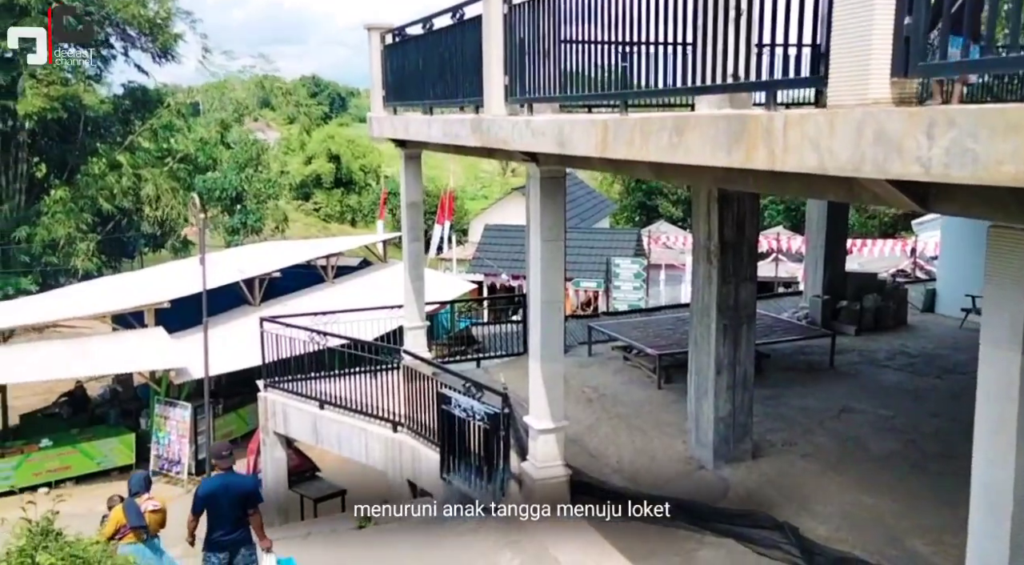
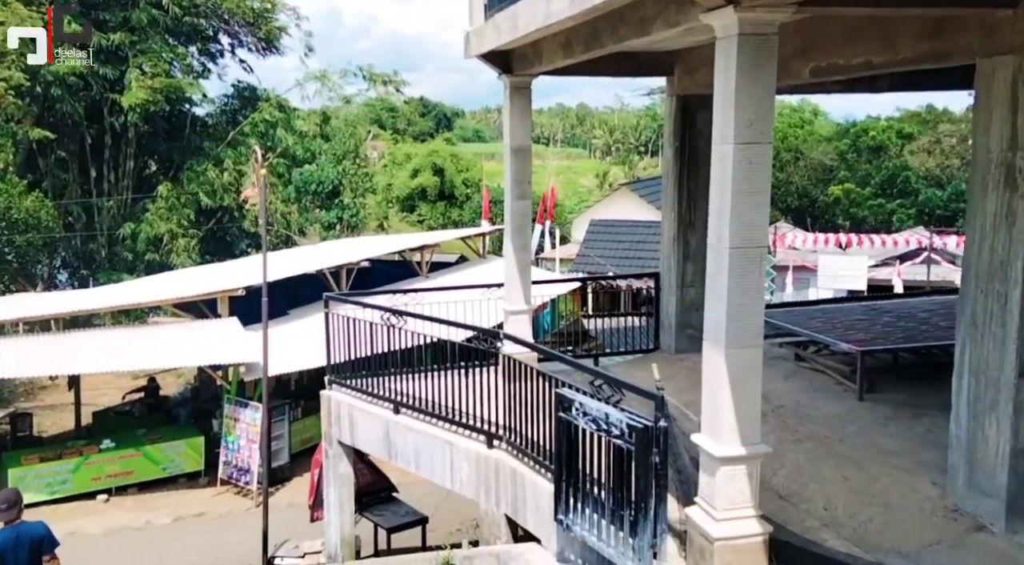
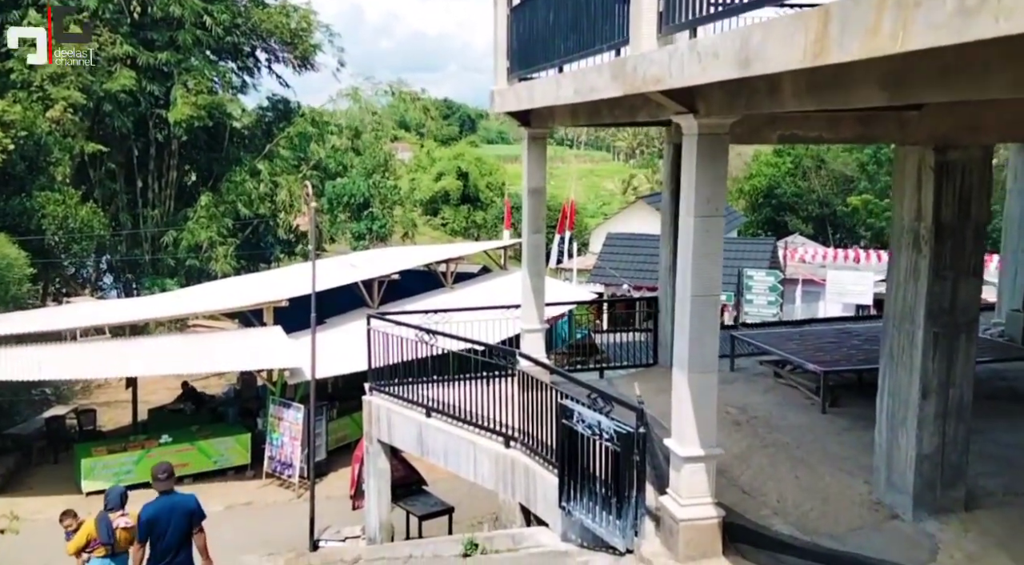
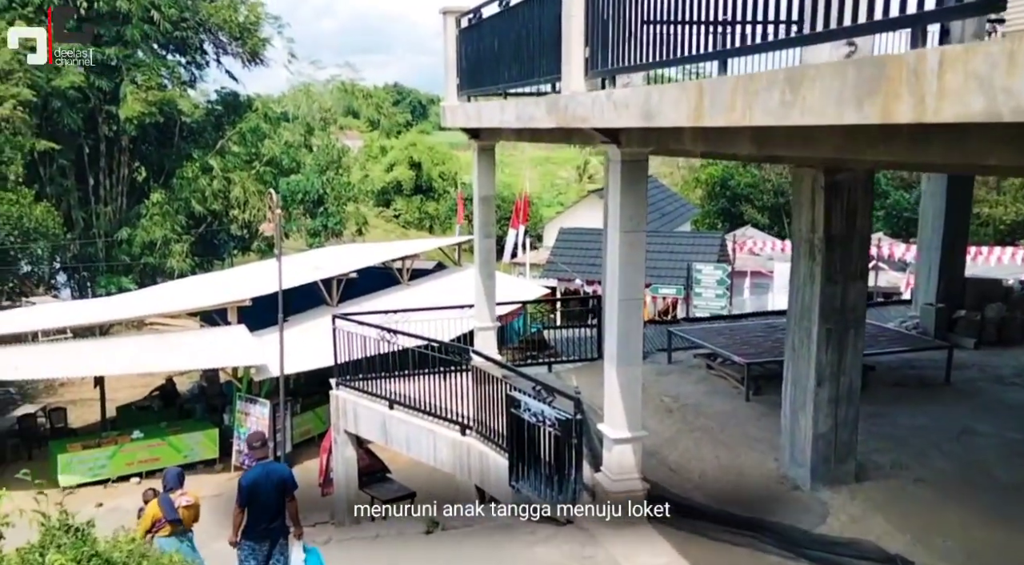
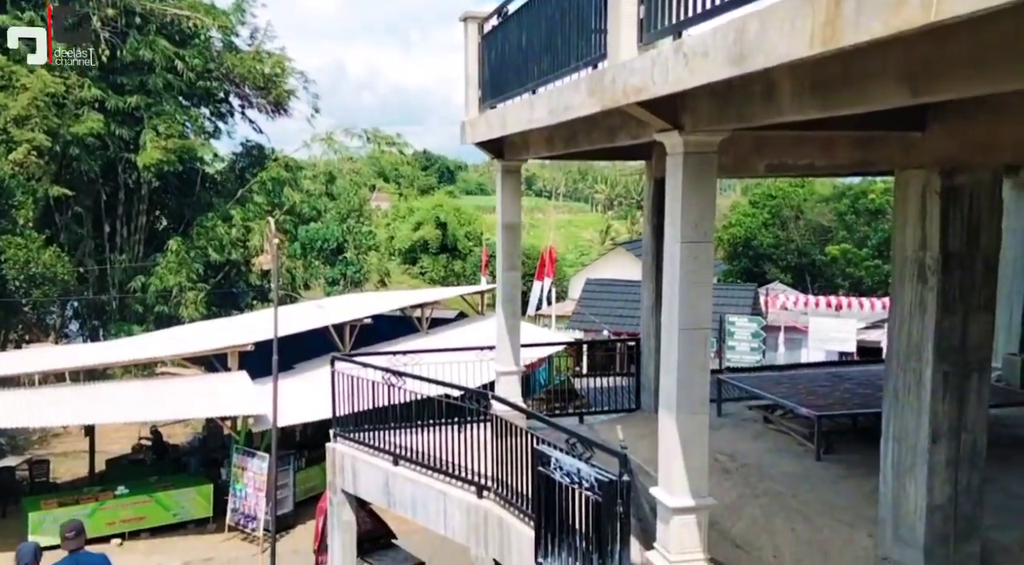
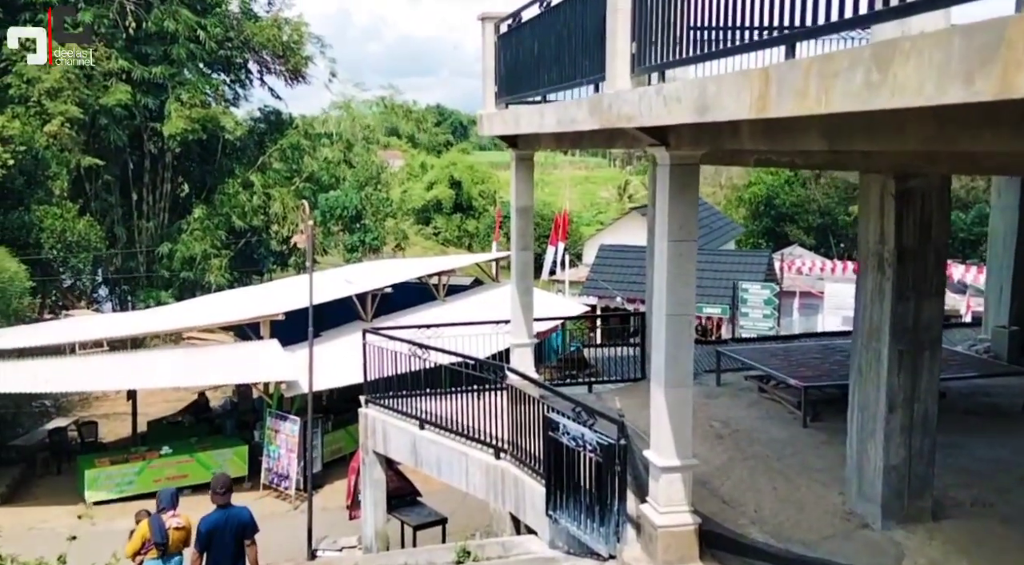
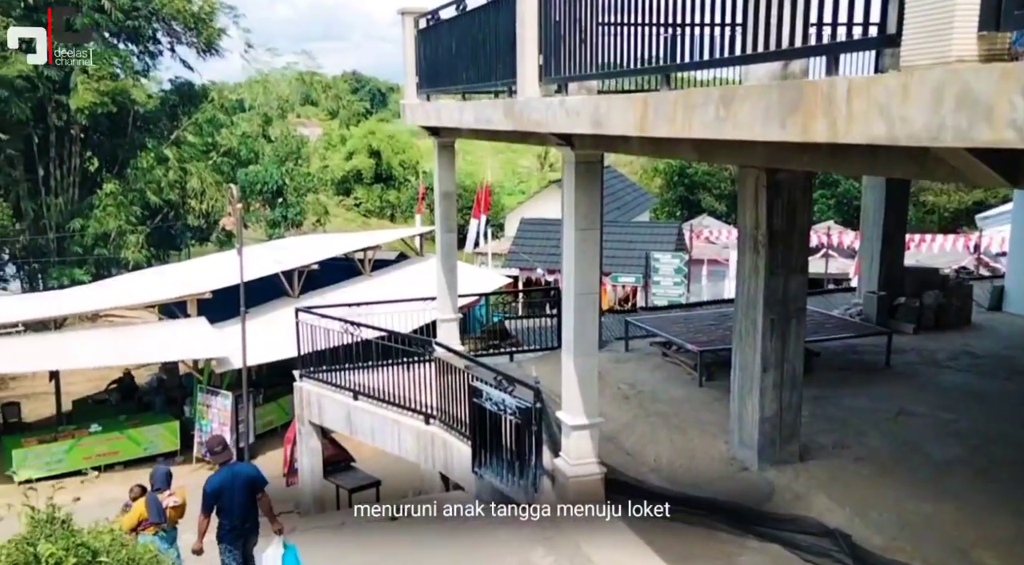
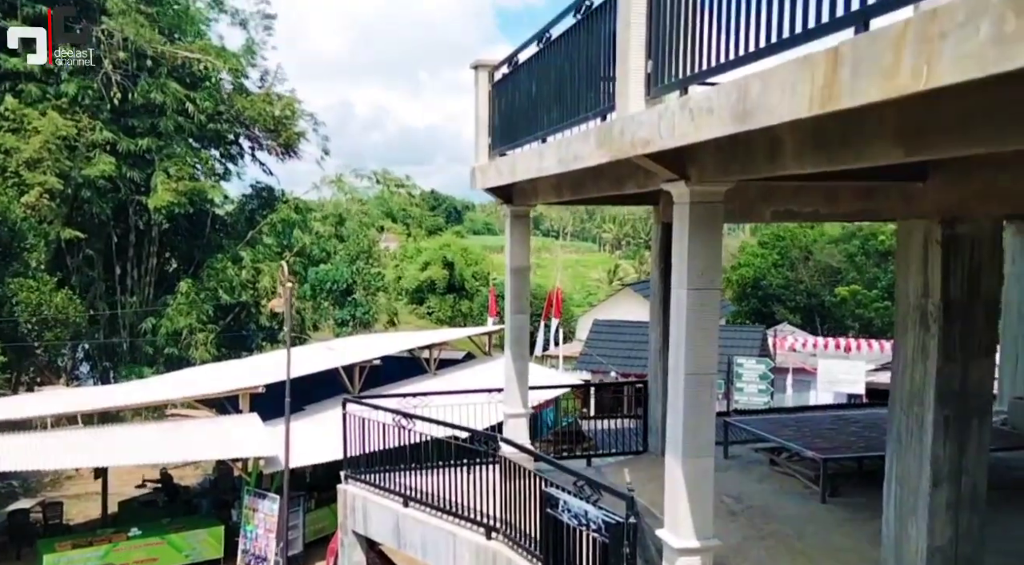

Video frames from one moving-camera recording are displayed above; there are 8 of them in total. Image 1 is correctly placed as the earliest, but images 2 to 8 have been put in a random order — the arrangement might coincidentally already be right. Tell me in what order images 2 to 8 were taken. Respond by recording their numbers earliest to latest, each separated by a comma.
7, 4, 6, 3, 8, 5, 2
